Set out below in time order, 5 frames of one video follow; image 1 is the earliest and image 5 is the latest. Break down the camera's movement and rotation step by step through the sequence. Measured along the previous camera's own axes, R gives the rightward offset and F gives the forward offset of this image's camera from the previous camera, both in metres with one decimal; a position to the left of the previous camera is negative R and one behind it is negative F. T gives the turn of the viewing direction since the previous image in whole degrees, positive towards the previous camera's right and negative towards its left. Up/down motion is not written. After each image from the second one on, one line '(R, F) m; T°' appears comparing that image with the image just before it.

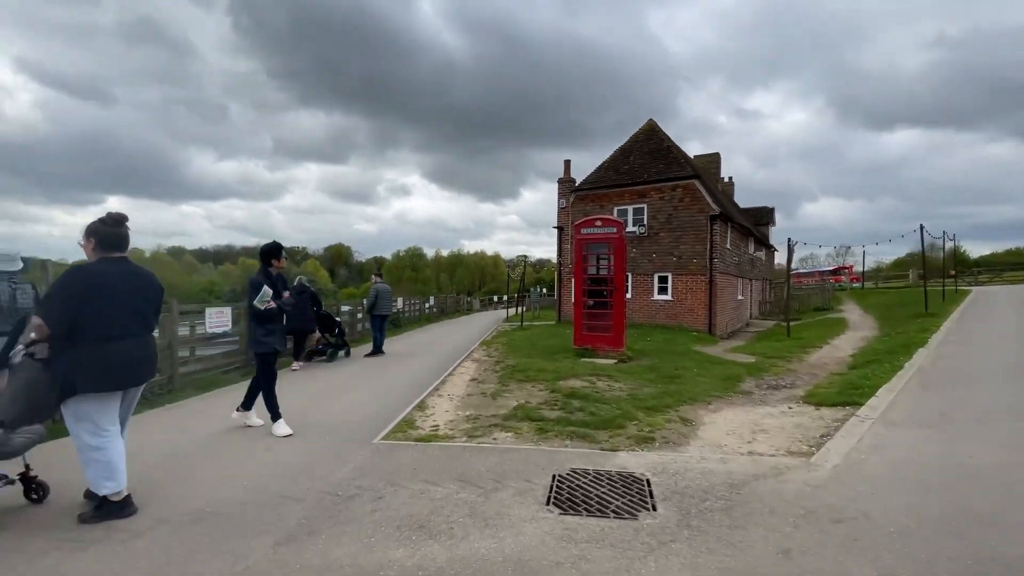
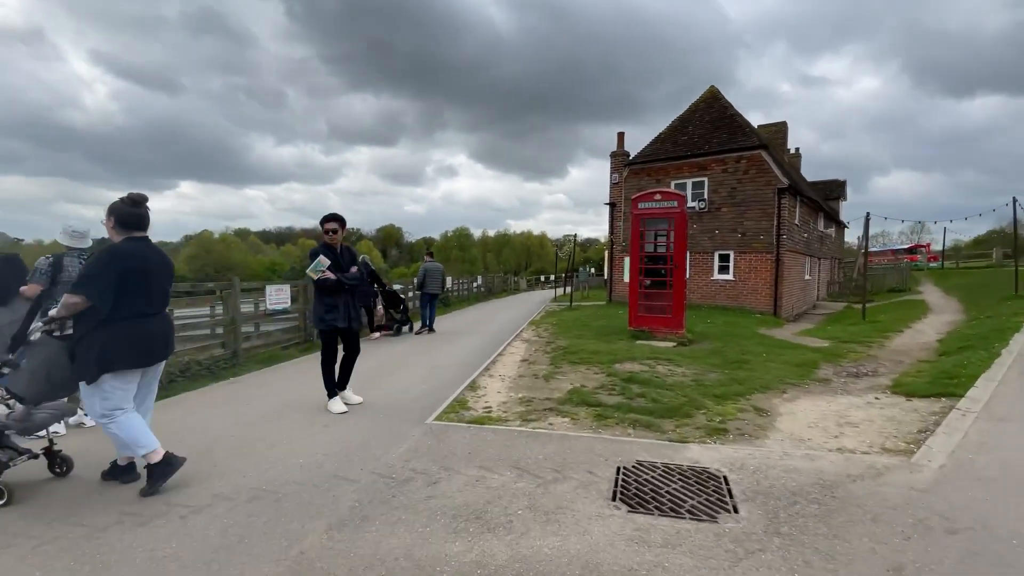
(-0.1, +0.4) m; -6°
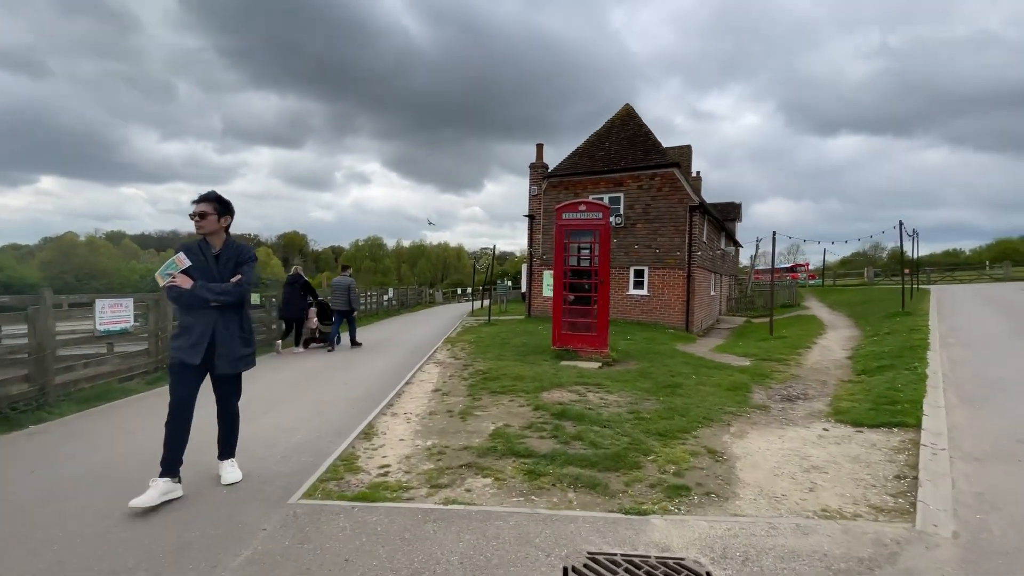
(+0.1, +1.3) m; +10°
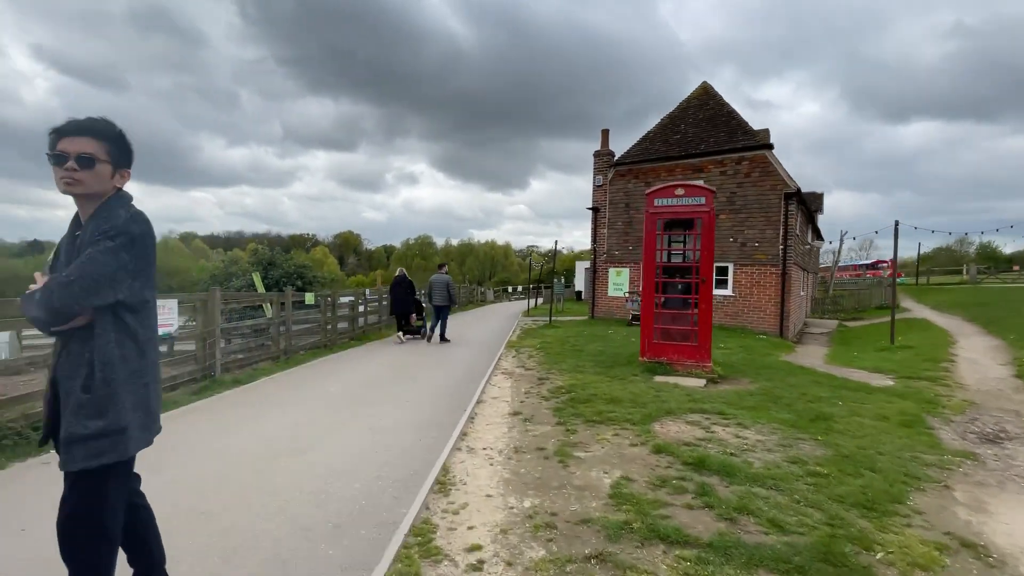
(-0.7, +1.5) m; -6°
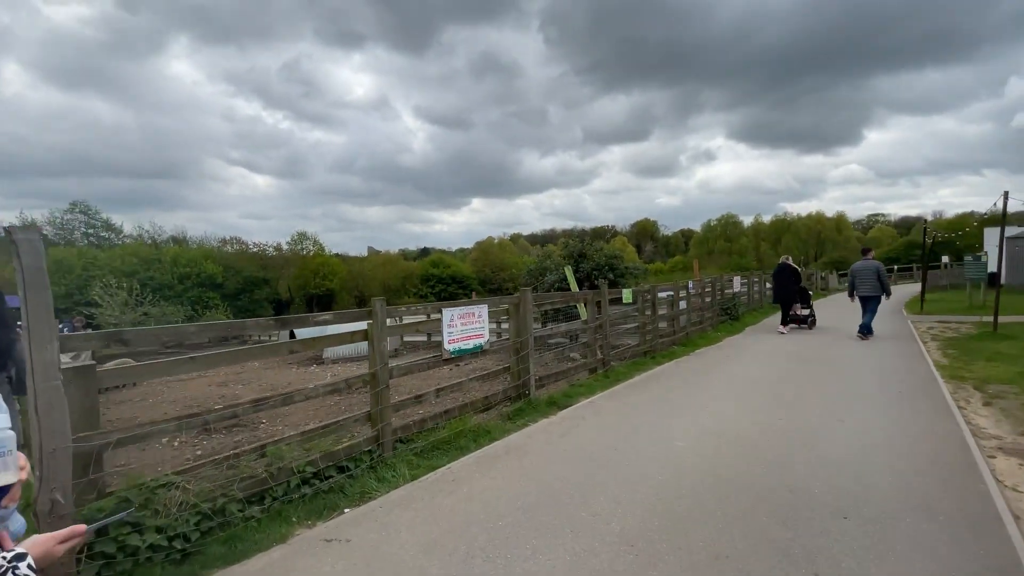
(-1.7, +2.9) m; -35°
